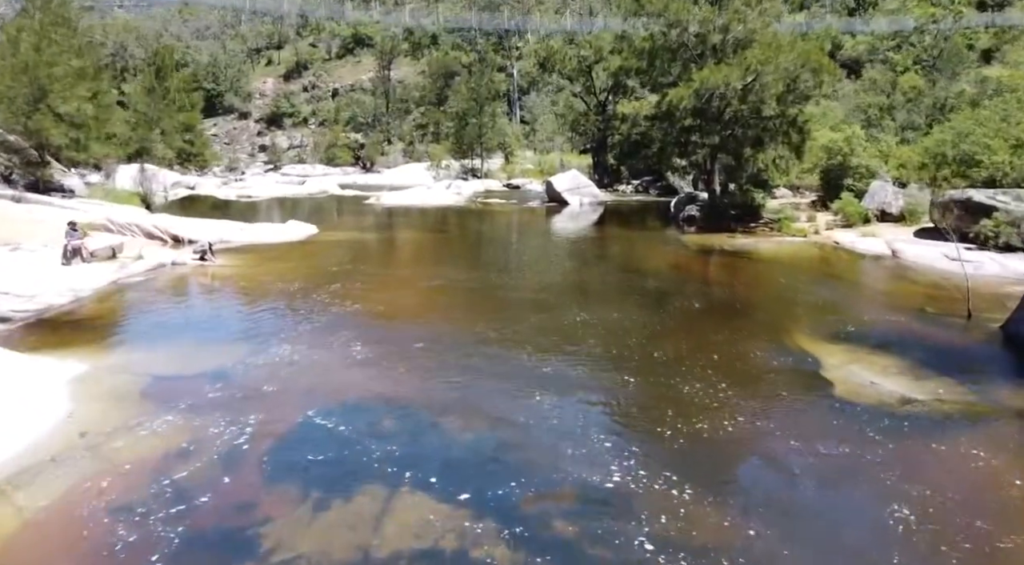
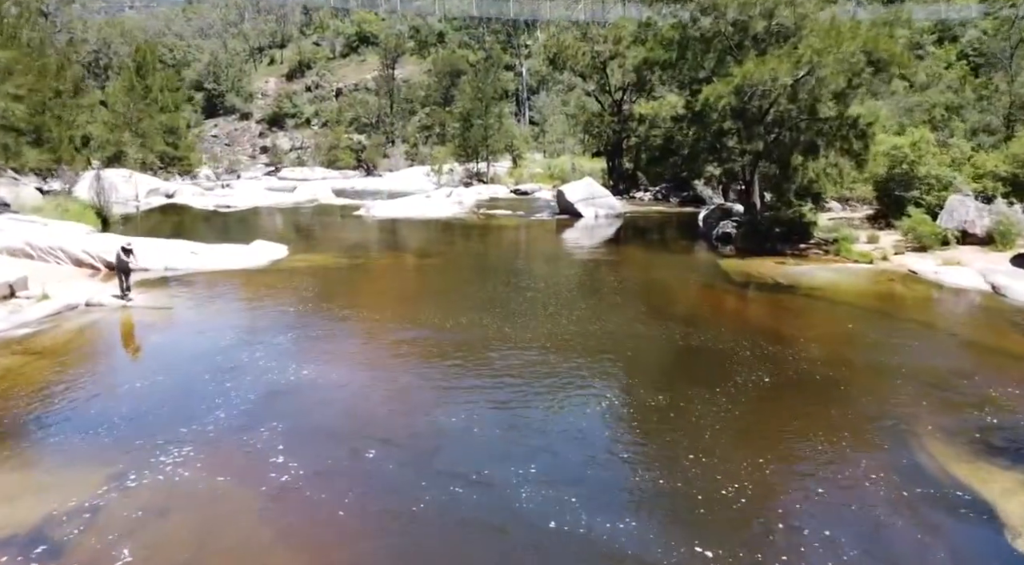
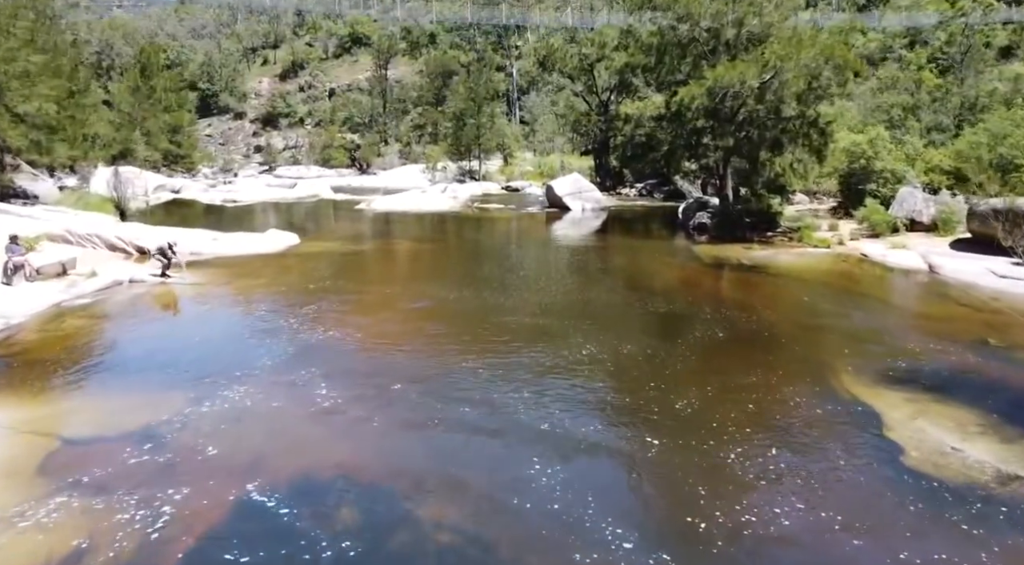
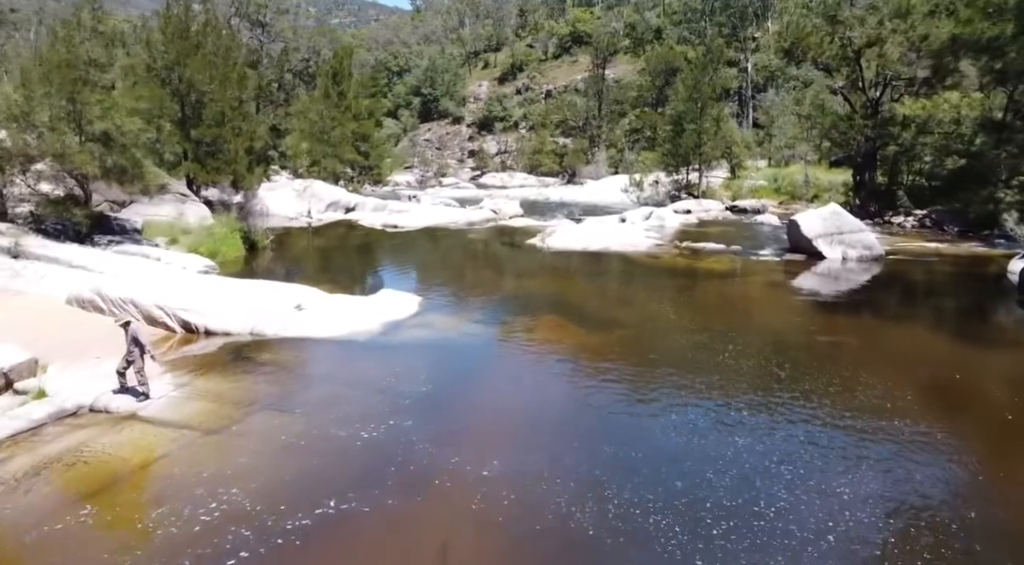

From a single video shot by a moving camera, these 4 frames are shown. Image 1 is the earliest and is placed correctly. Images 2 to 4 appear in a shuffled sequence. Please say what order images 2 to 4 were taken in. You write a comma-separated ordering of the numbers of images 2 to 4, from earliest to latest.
3, 2, 4
